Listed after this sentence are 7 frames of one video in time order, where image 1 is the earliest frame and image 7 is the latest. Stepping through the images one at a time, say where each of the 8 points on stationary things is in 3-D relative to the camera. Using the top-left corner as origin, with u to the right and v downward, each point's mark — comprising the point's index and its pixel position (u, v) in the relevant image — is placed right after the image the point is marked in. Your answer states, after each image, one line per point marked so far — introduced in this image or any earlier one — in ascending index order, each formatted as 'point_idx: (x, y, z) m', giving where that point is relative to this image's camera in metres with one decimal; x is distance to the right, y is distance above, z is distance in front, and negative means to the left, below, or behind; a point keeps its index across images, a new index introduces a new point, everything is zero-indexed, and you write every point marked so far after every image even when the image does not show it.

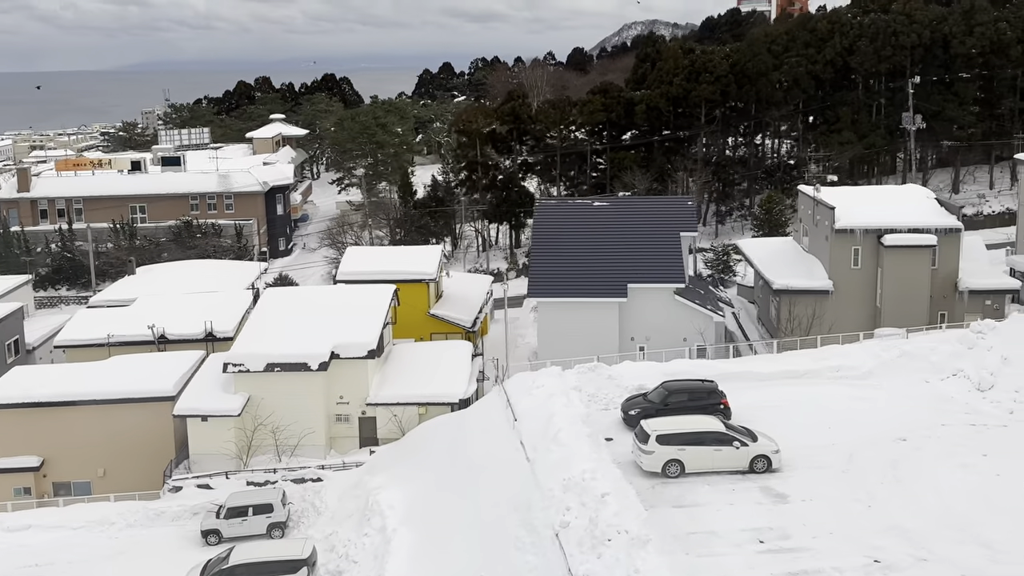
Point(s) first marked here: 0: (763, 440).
0: (+5.4, -3.3, +18.2) m
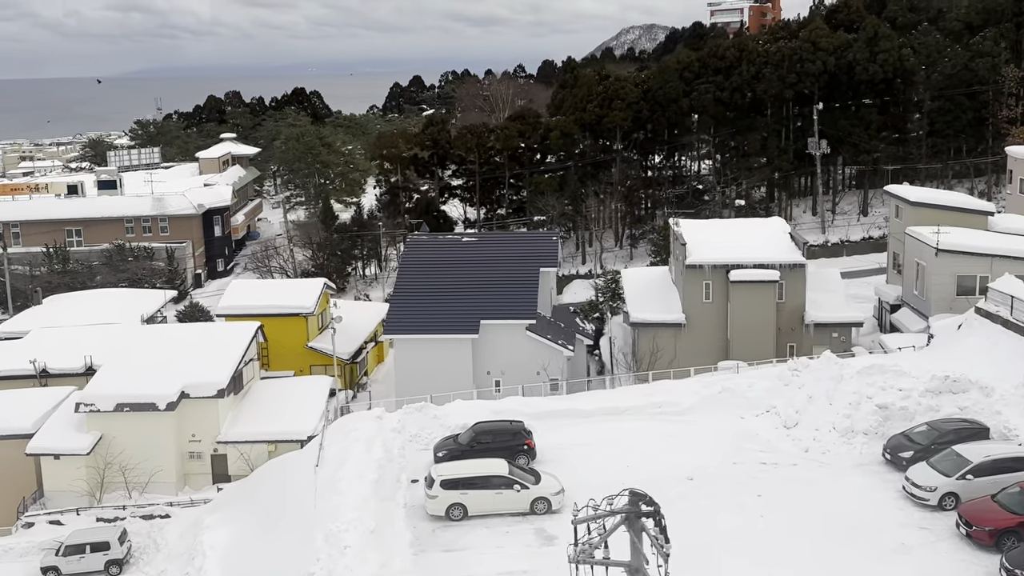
0: (+0.8, -4.4, +19.0) m
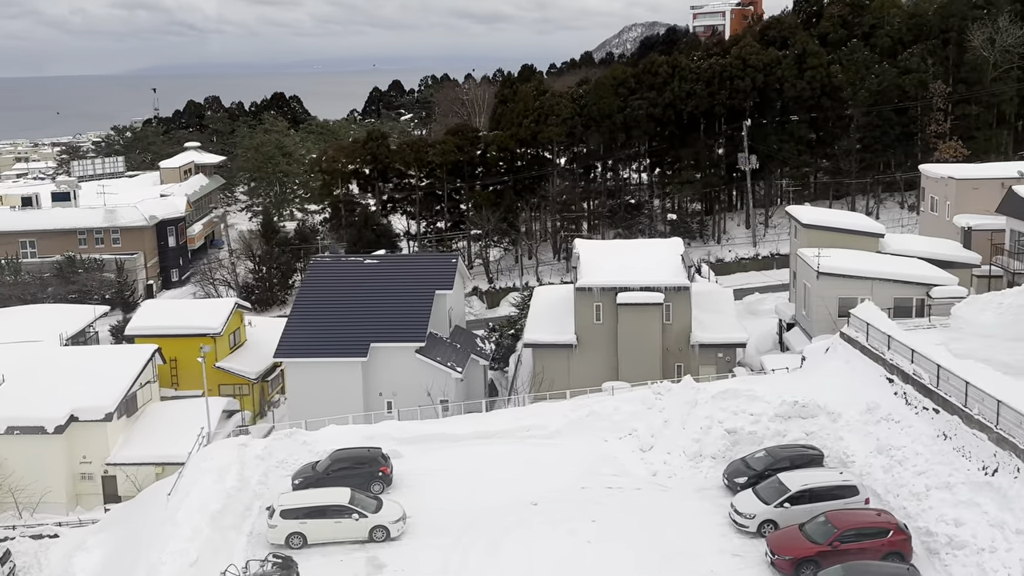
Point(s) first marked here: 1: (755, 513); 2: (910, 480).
0: (-2.9, -5.2, +19.7) m
1: (+5.5, -5.1, +19.1) m
2: (+9.3, -4.5, +19.7) m
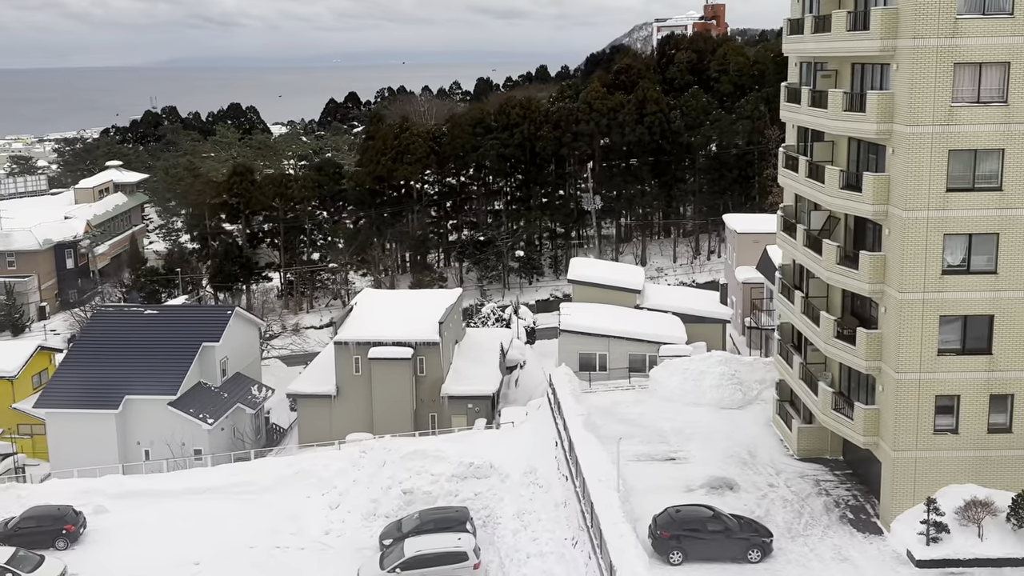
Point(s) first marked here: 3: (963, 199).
0: (-11.9, -7.1, +21.5) m
1: (-3.5, -7.1, +20.9) m
2: (+0.3, -6.6, +21.5) m
3: (+9.6, +1.9, +17.9) m
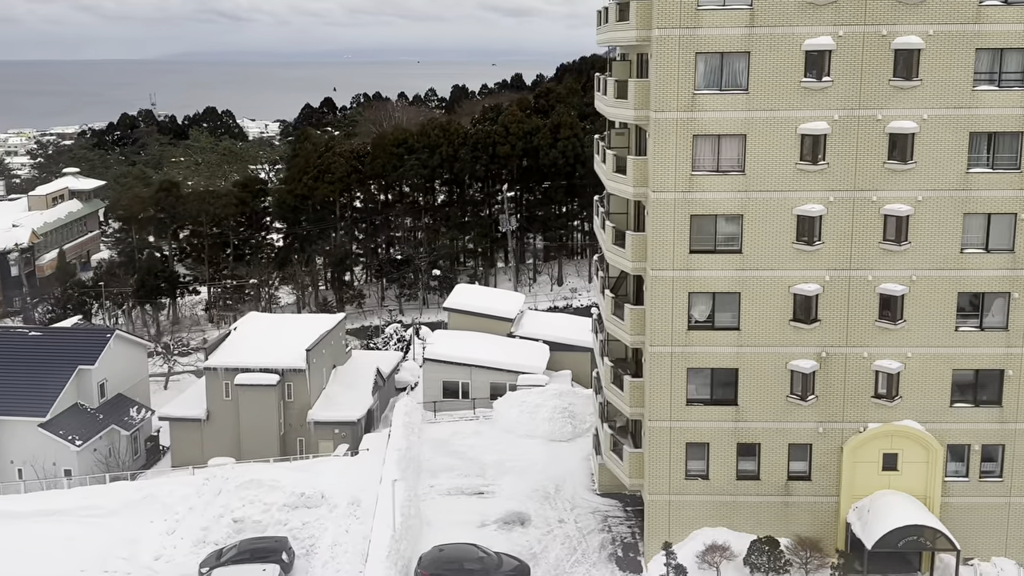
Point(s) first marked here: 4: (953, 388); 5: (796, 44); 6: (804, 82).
0: (-17.2, -8.1, +22.6) m
1: (-8.8, -8.2, +22.1) m
2: (-5.0, -7.7, +22.7) m
3: (+4.4, +0.6, +19.1) m
4: (+10.1, -2.3, +19.5) m
5: (+6.2, +5.3, +18.4) m
6: (+6.3, +4.5, +18.5) m
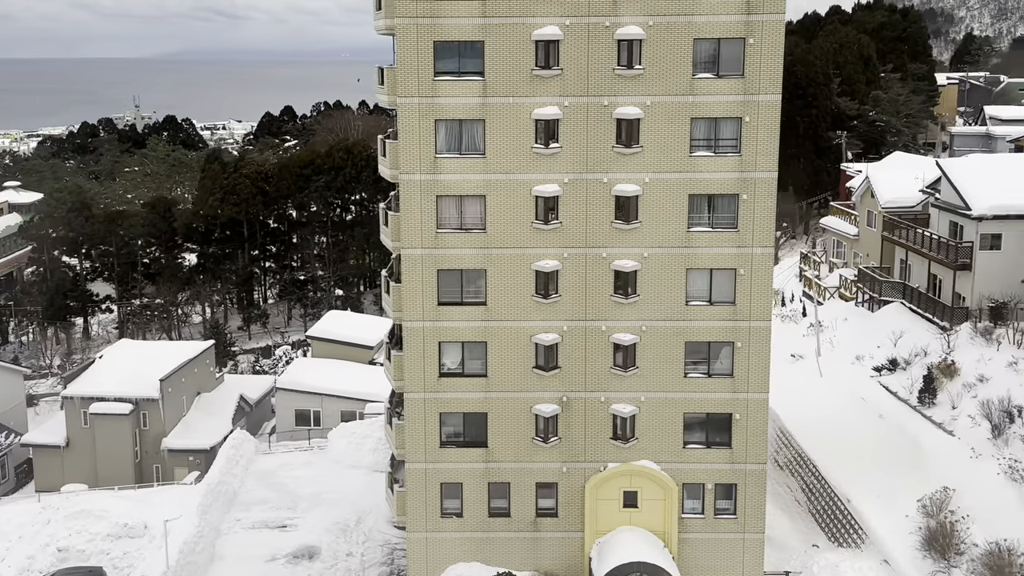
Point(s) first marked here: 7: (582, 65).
0: (-23.1, -9.4, +23.7) m
1: (-14.7, -9.5, +23.2) m
2: (-10.9, -8.9, +23.8) m
3: (-1.4, -0.6, +20.4) m
4: (+4.3, -3.5, +20.9) m
5: (+0.4, +4.1, +19.7) m
6: (+0.5, +3.3, +19.8) m
7: (+1.6, +5.2, +19.6) m
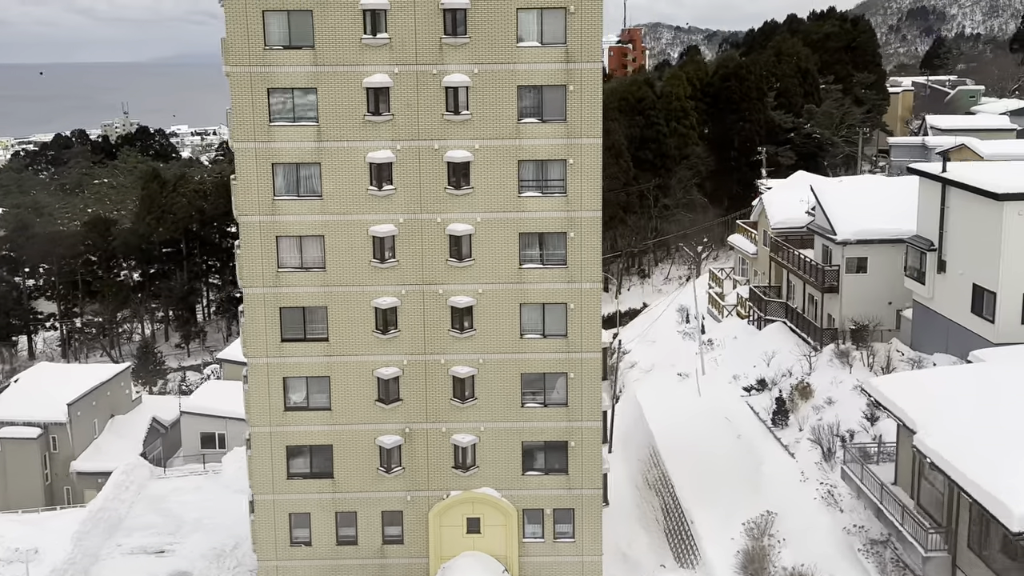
0: (-27.0, -10.5, +24.3) m
1: (-18.5, -10.5, +23.9) m
2: (-14.8, -10.0, +24.6) m
3: (-5.4, -1.5, +21.2) m
4: (+0.3, -4.3, +21.7) m
5: (-3.7, +3.2, +20.5) m
6: (-3.5, +2.4, +20.6) m
7: (-2.4, +4.3, +20.4) m
